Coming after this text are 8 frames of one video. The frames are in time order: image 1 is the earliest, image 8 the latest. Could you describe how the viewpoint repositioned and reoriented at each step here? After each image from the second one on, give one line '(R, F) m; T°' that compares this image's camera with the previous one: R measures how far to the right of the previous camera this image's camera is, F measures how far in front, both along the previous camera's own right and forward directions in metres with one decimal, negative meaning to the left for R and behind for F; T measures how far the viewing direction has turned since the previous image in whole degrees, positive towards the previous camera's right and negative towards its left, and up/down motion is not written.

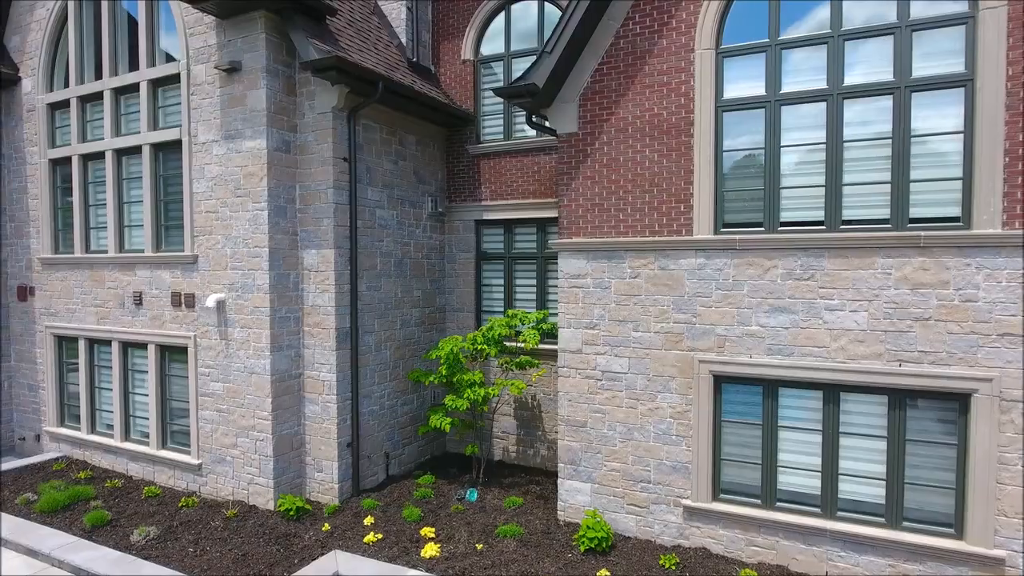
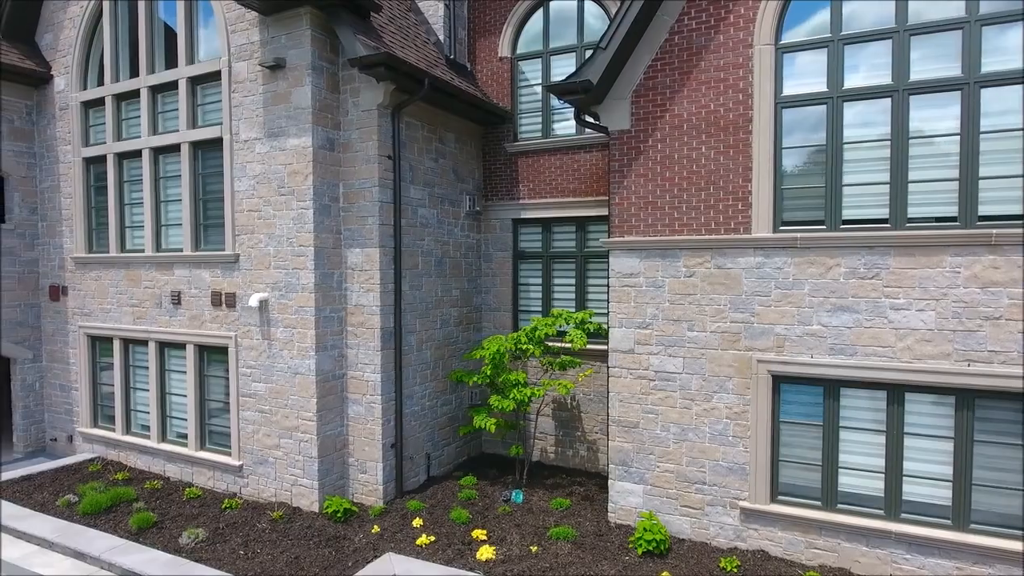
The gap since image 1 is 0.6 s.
(-0.6, +0.1) m; 0°
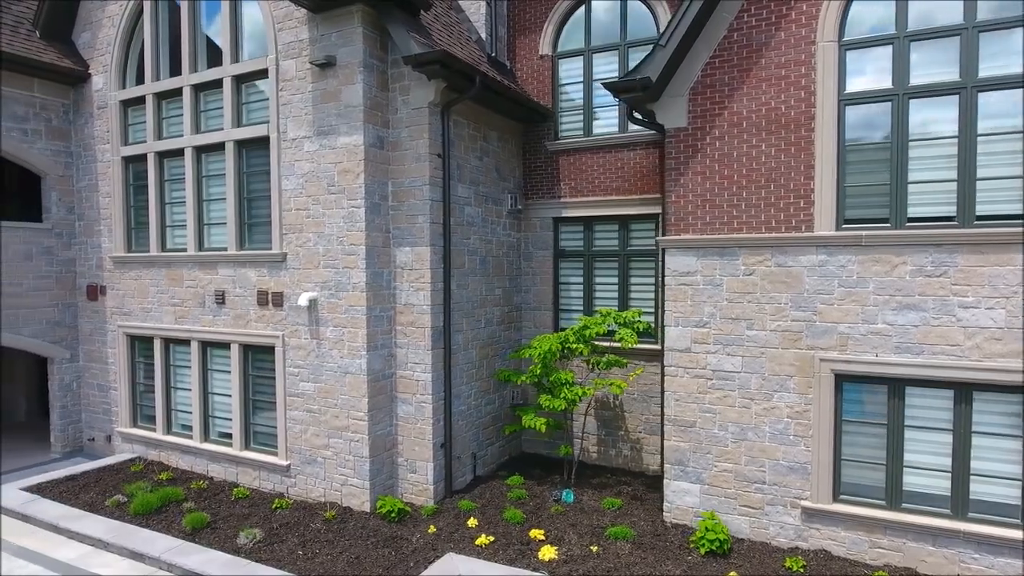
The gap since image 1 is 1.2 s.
(-0.6, 0.0) m; 0°
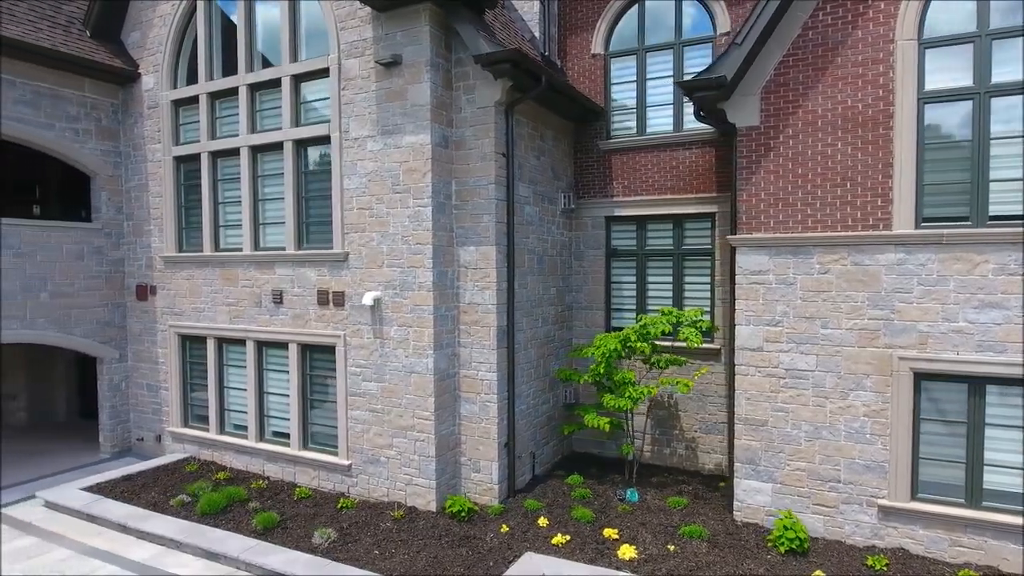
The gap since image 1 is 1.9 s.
(-0.8, 0.0) m; 0°
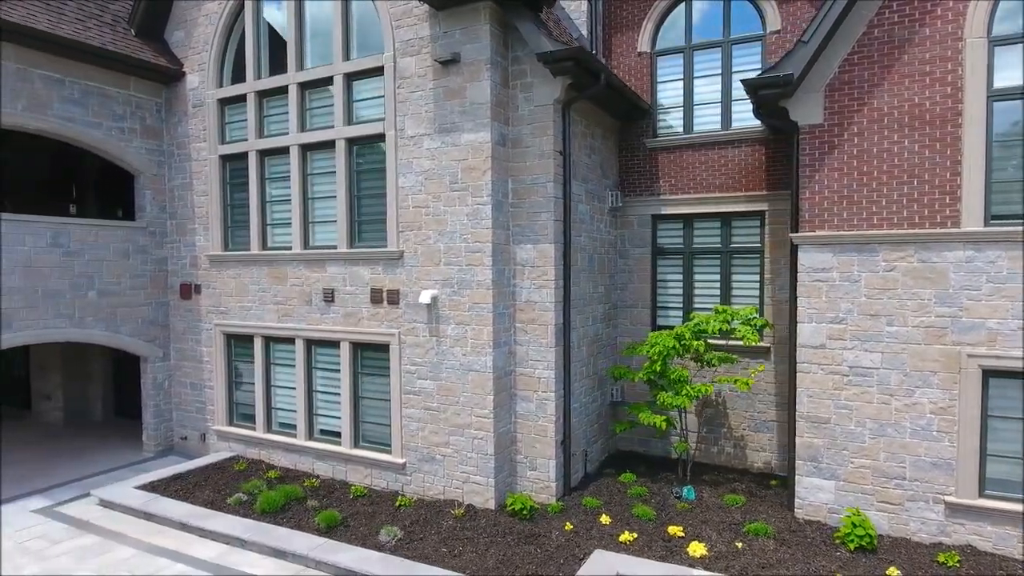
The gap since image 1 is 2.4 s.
(-0.7, 0.0) m; 0°
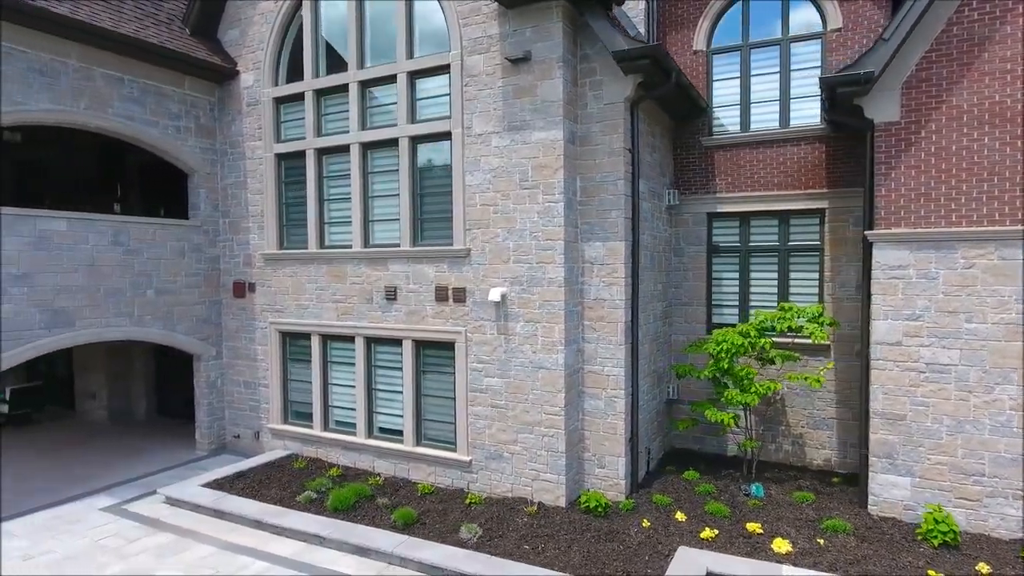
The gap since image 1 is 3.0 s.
(-0.9, 0.0) m; 0°
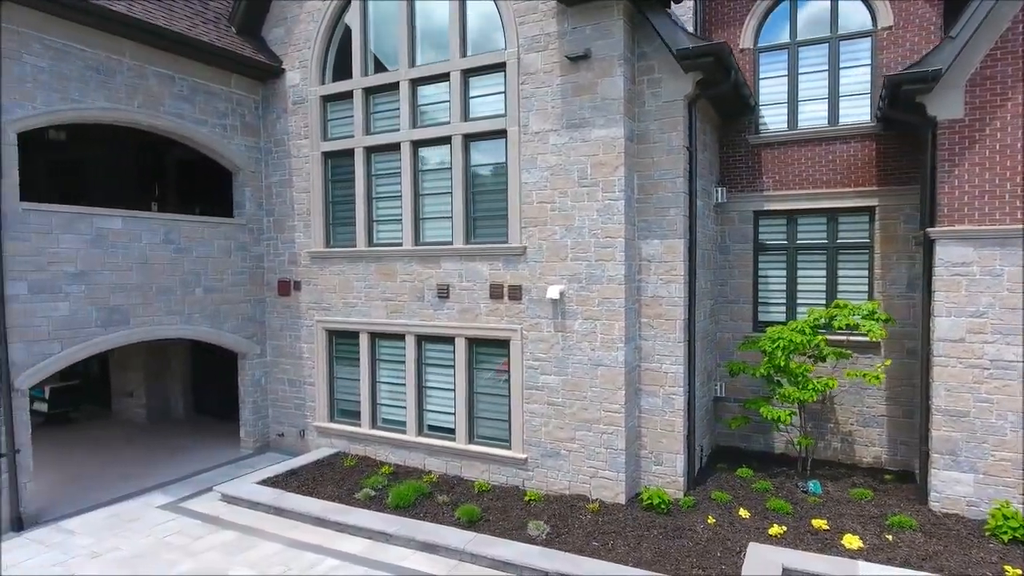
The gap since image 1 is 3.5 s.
(-0.8, 0.0) m; 0°
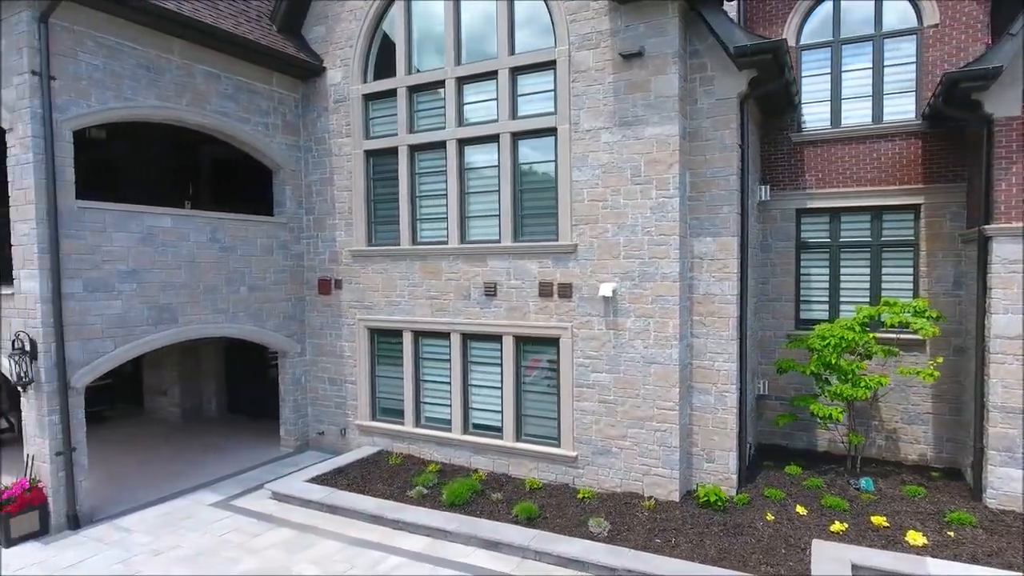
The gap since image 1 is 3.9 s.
(-0.7, 0.0) m; 0°
